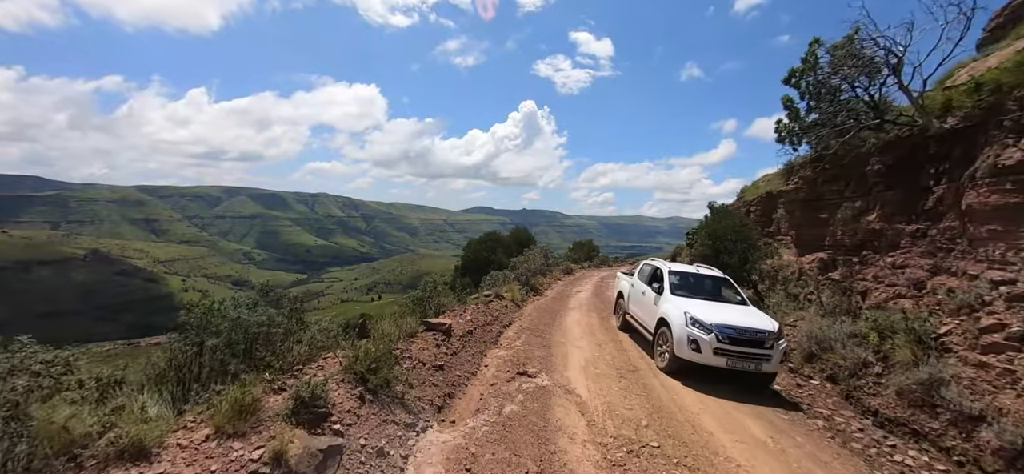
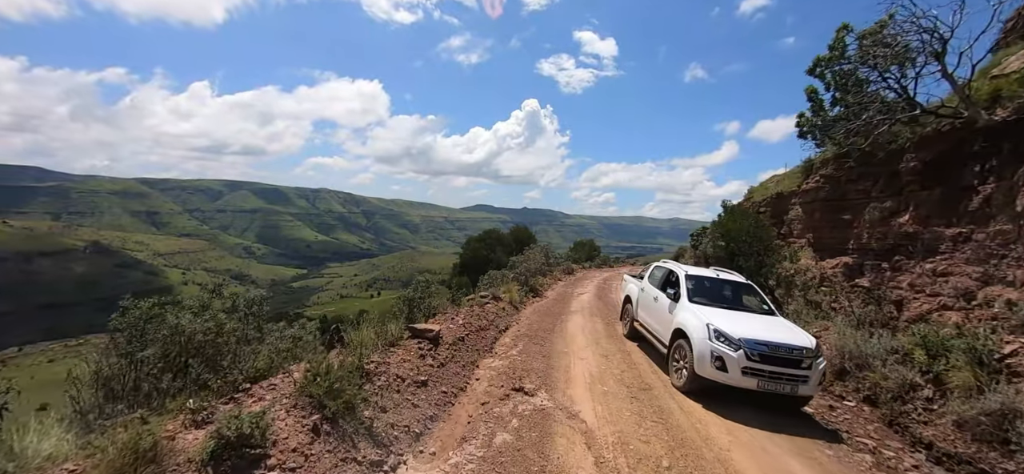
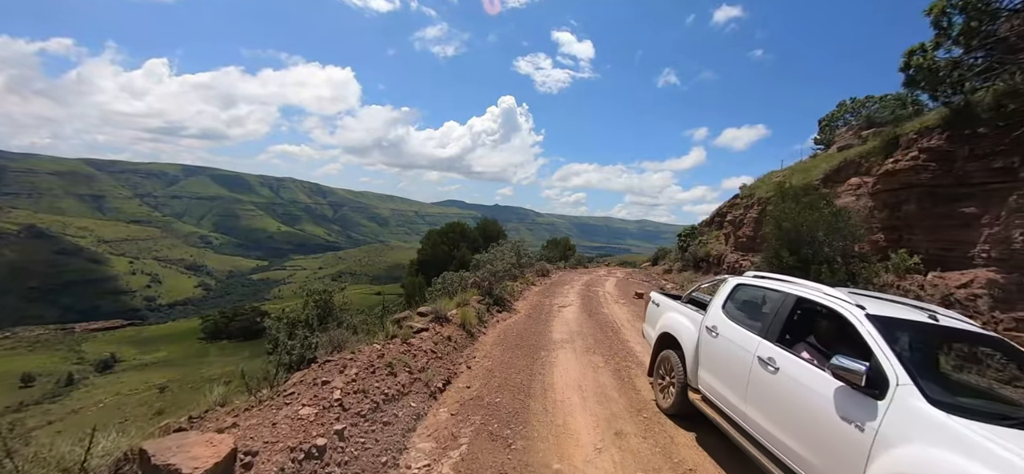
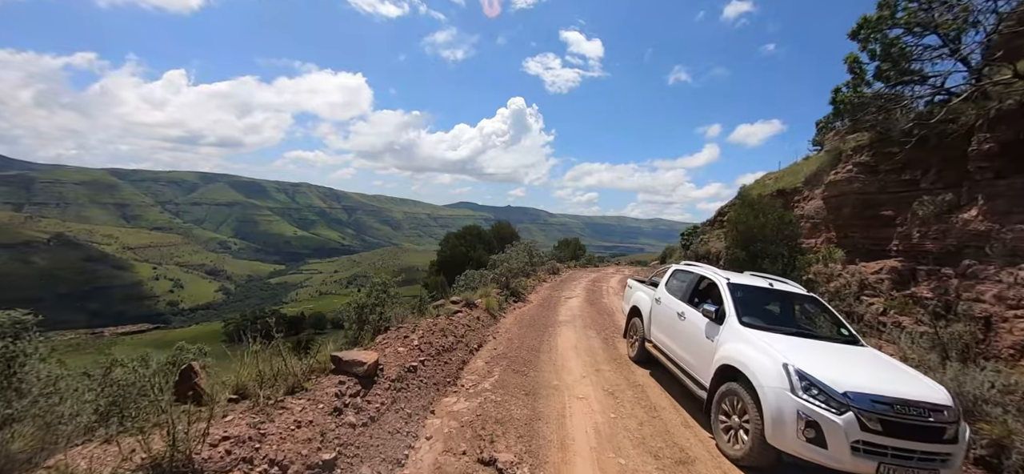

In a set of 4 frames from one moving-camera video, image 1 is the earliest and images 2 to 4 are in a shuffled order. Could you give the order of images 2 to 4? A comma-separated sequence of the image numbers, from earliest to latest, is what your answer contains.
2, 4, 3
